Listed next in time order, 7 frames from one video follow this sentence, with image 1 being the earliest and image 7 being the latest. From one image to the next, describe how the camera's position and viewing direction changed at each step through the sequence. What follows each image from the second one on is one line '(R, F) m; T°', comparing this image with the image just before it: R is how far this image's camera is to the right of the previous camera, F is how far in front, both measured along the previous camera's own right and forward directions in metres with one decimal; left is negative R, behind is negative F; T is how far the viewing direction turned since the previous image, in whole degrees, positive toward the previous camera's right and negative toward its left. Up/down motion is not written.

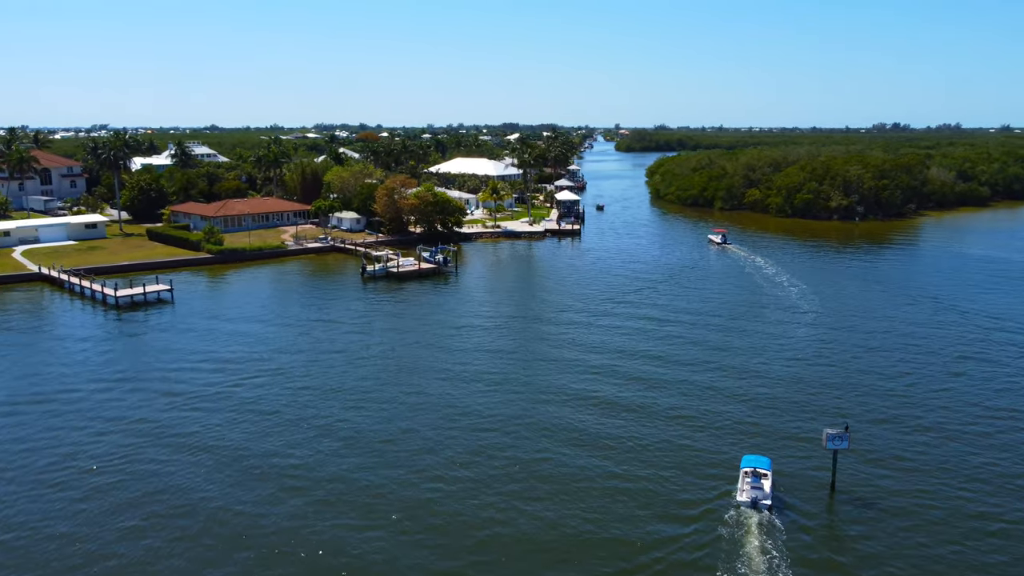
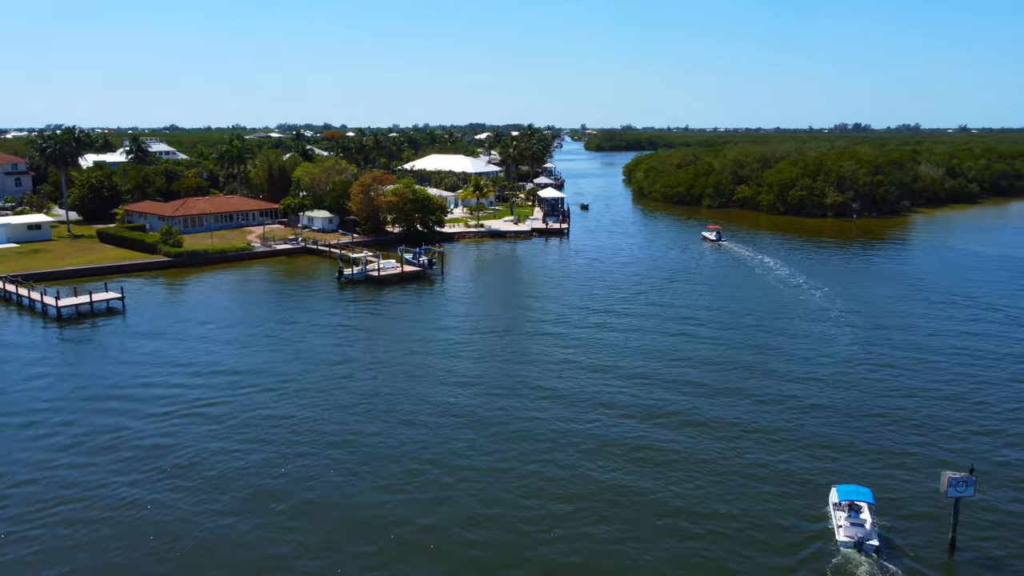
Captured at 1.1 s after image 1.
(-1.7, +5.2) m; +2°
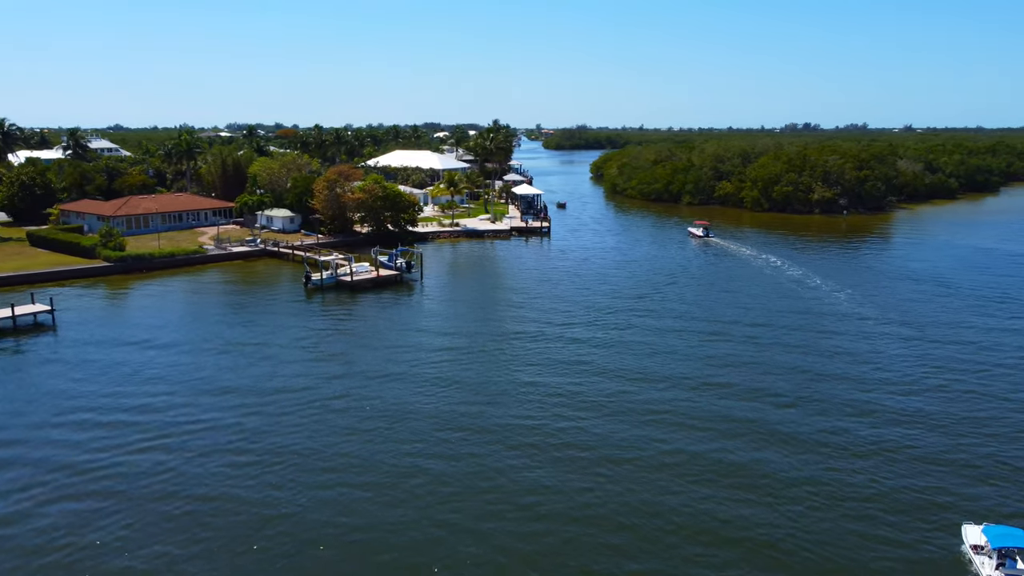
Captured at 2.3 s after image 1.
(-2.0, +5.5) m; +3°
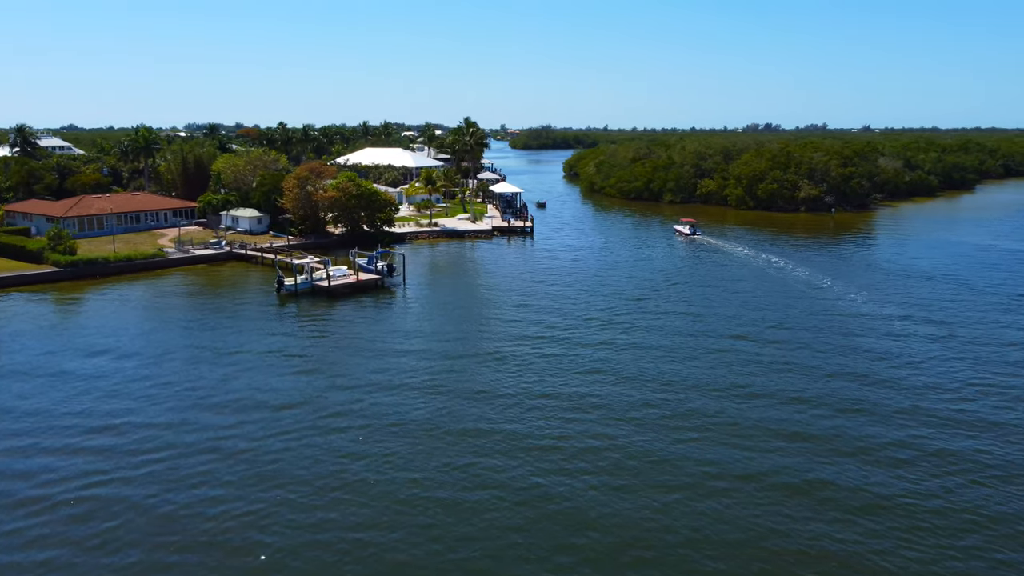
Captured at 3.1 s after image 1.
(-1.4, +3.6) m; +2°
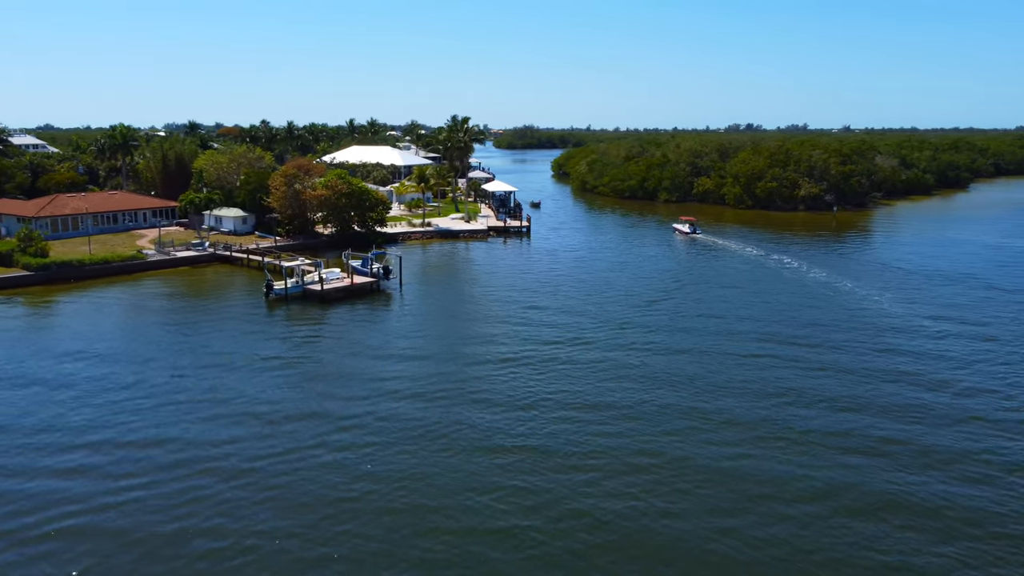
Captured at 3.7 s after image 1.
(-1.1, +2.6) m; +1°
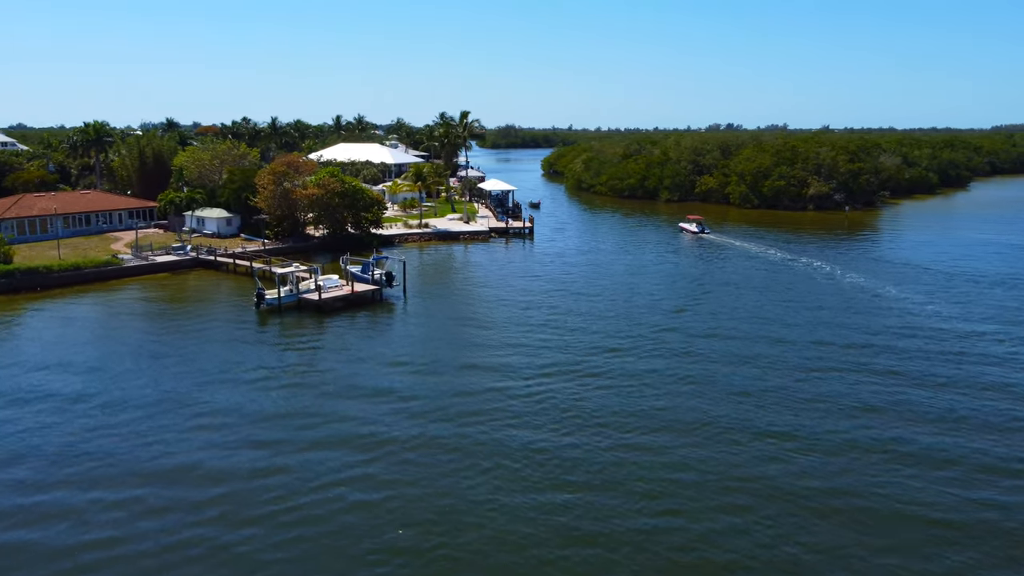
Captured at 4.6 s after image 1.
(-1.7, +3.8) m; +1°
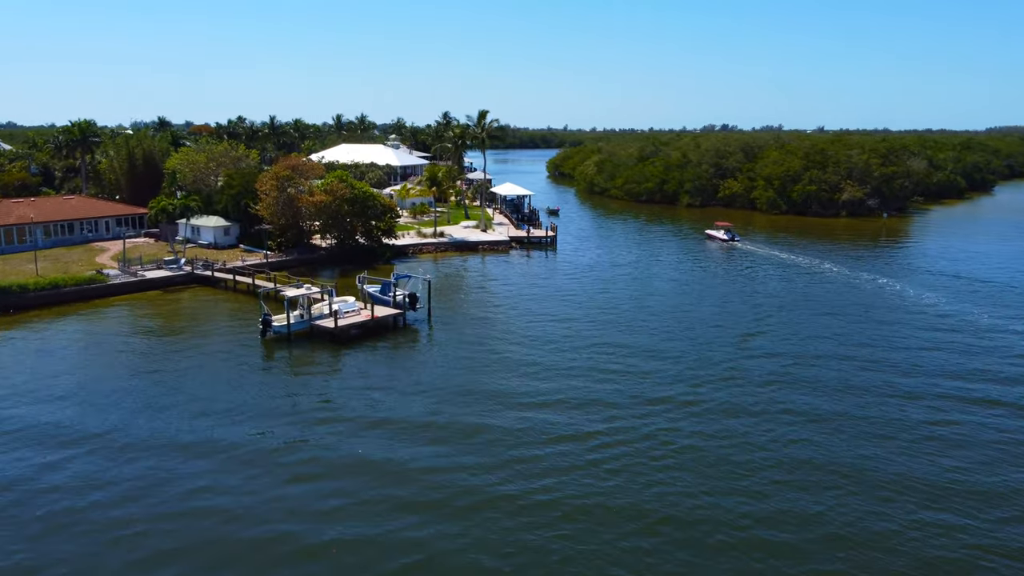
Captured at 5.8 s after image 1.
(-2.0, +4.8) m; 0°
